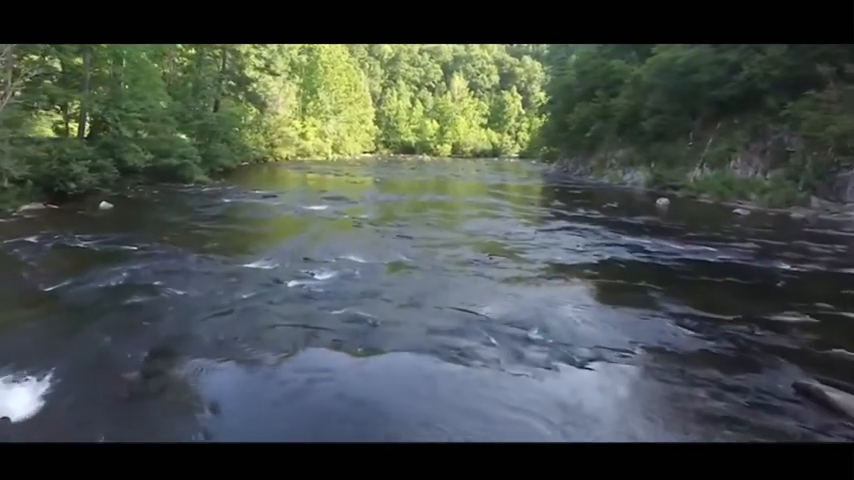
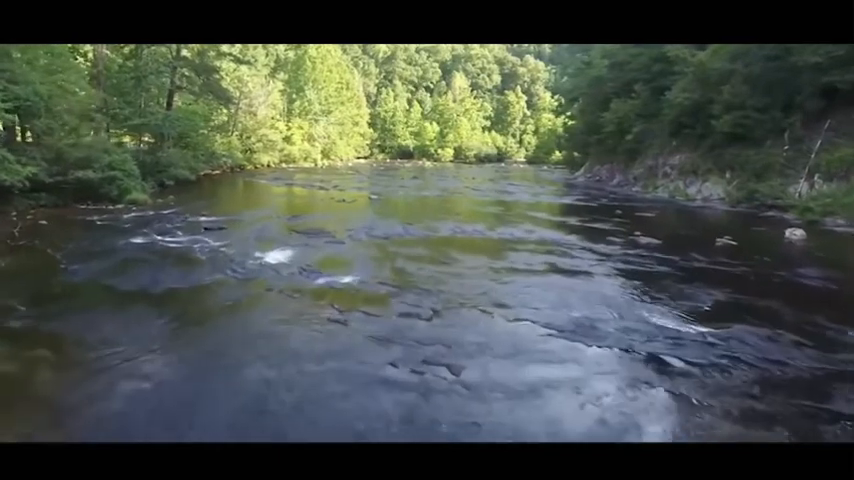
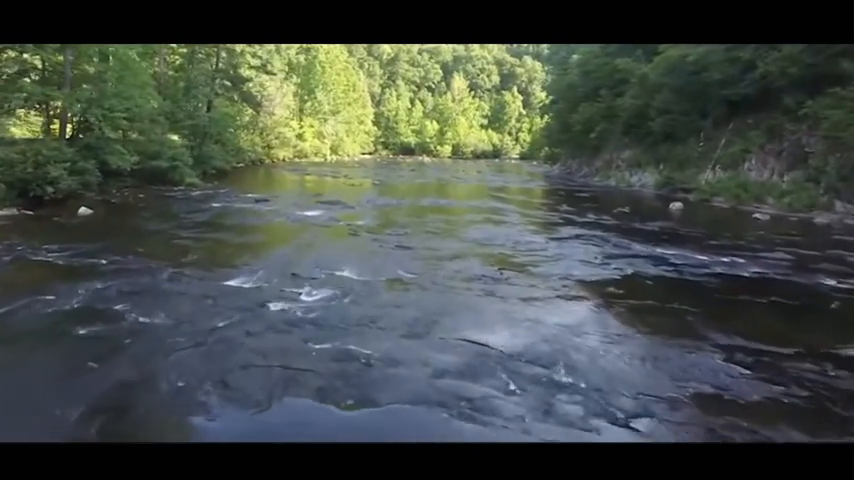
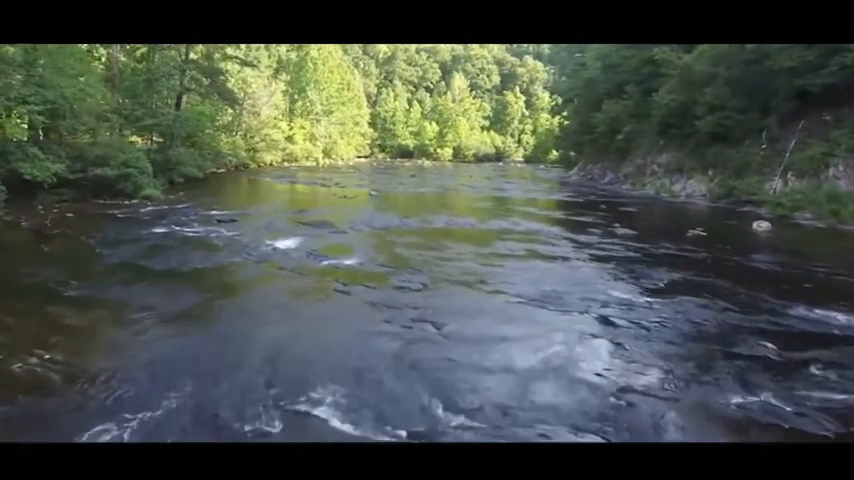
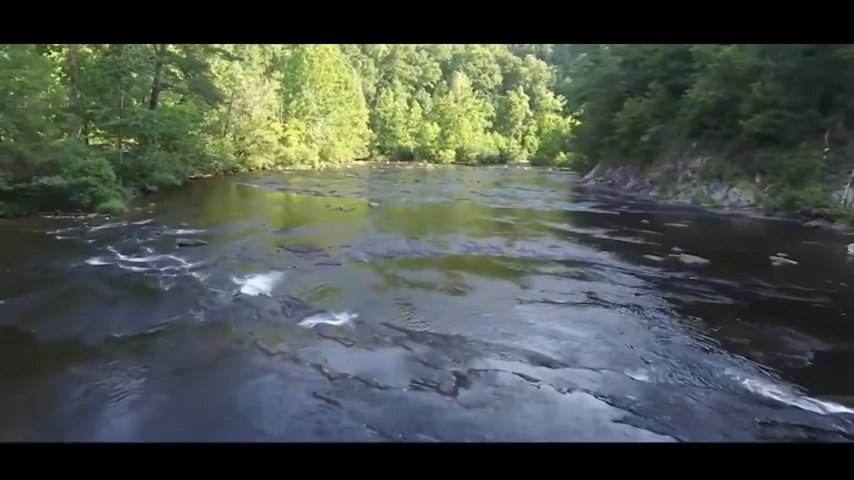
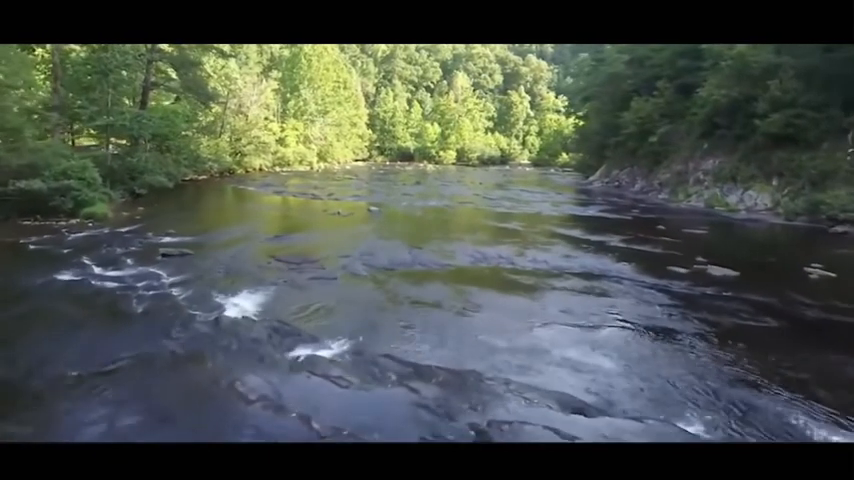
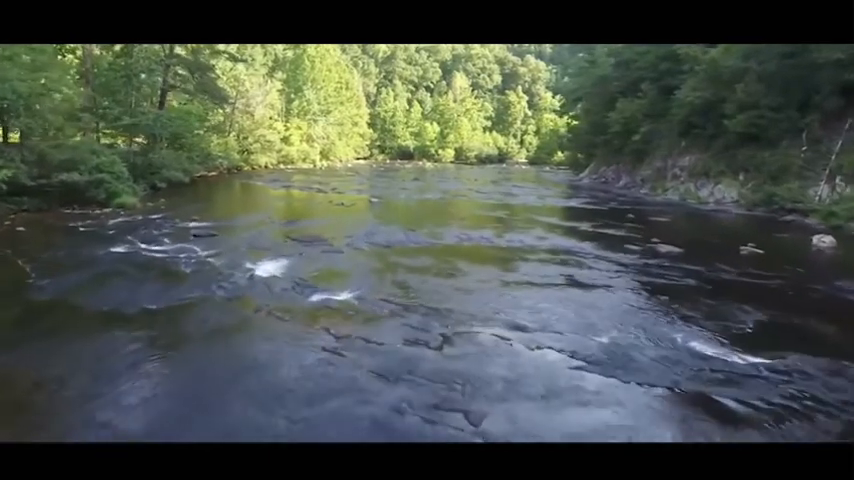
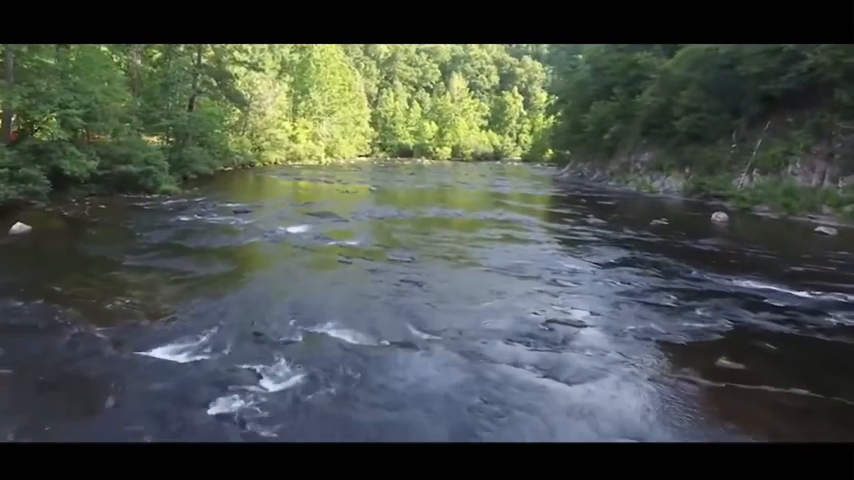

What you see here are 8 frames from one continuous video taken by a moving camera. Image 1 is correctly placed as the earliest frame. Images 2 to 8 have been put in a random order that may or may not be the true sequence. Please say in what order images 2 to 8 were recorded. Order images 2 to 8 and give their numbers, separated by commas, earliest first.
3, 8, 4, 2, 7, 5, 6
